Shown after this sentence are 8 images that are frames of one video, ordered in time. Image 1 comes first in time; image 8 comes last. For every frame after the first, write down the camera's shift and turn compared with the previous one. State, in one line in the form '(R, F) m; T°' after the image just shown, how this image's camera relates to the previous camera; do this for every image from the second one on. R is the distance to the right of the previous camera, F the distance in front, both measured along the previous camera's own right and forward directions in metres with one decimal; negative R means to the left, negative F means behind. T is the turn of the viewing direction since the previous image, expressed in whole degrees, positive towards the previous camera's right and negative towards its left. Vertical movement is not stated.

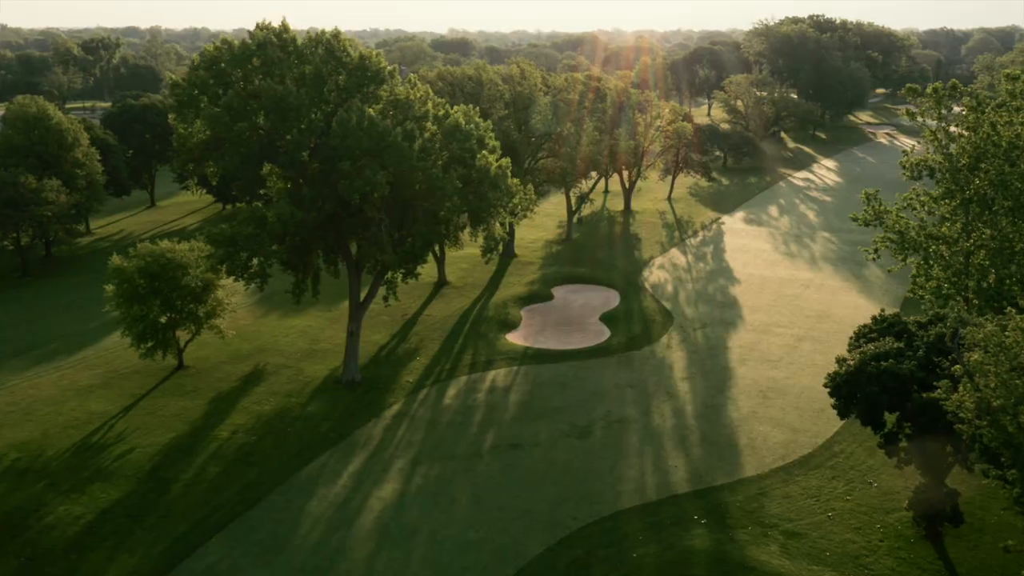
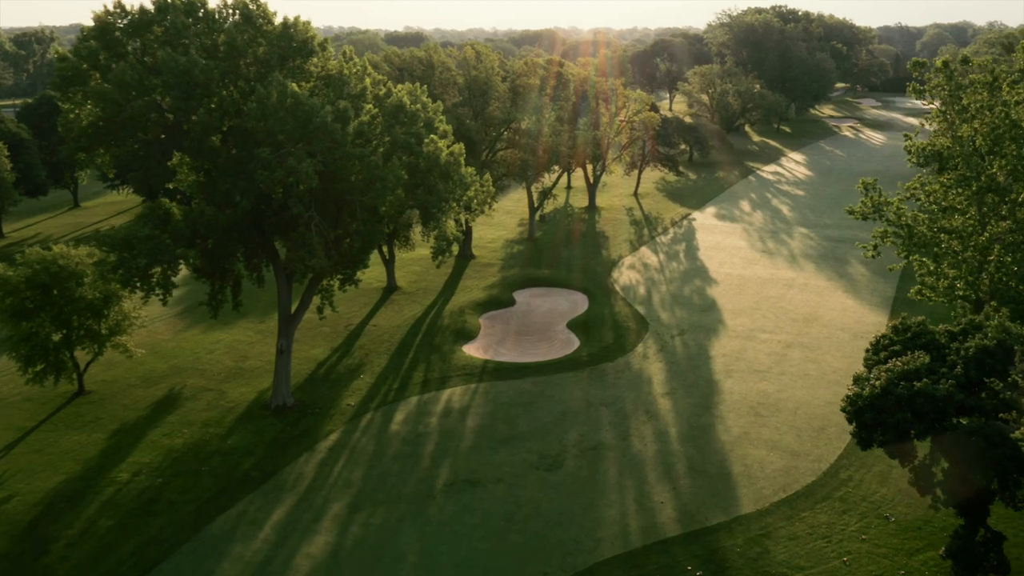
(+0.2, +4.0) m; +3°
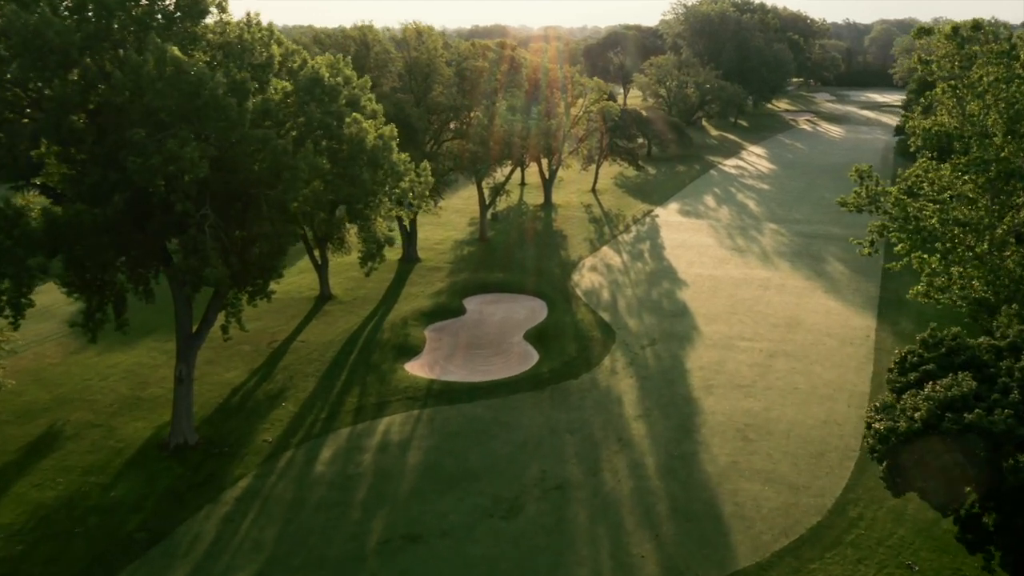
(+0.3, +4.0) m; +3°
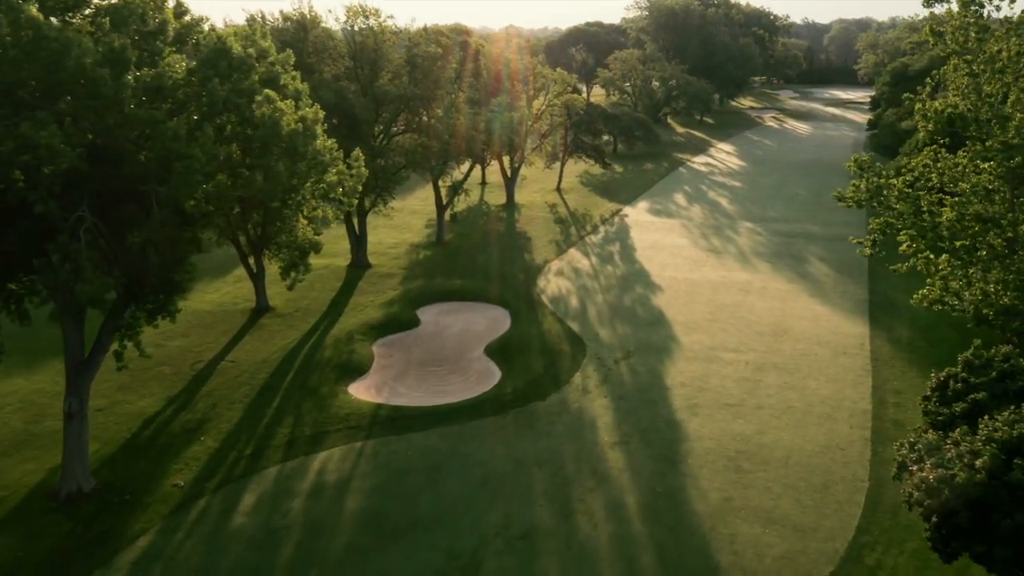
(+0.2, +3.2) m; +3°
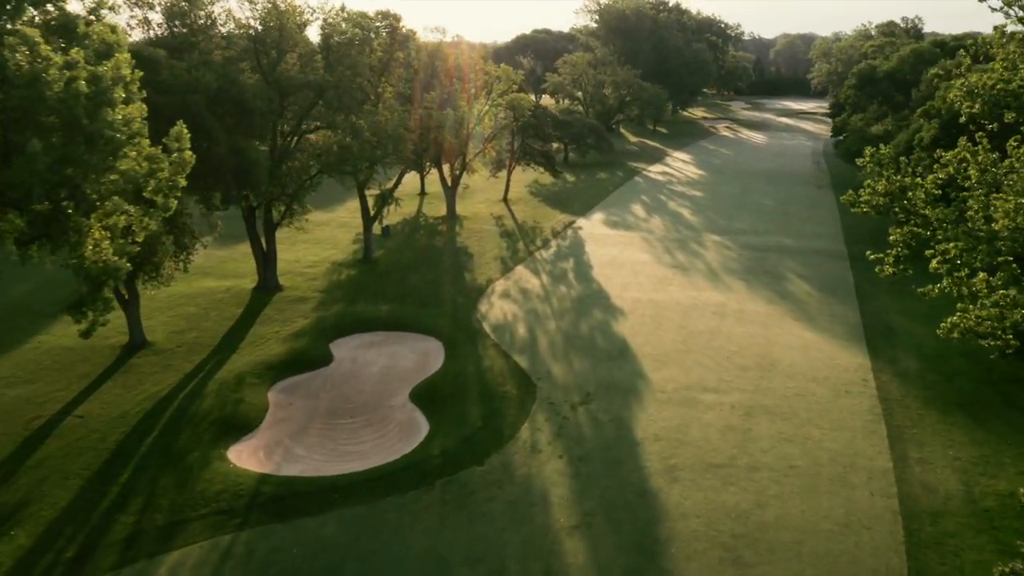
(+0.6, +5.2) m; +3°
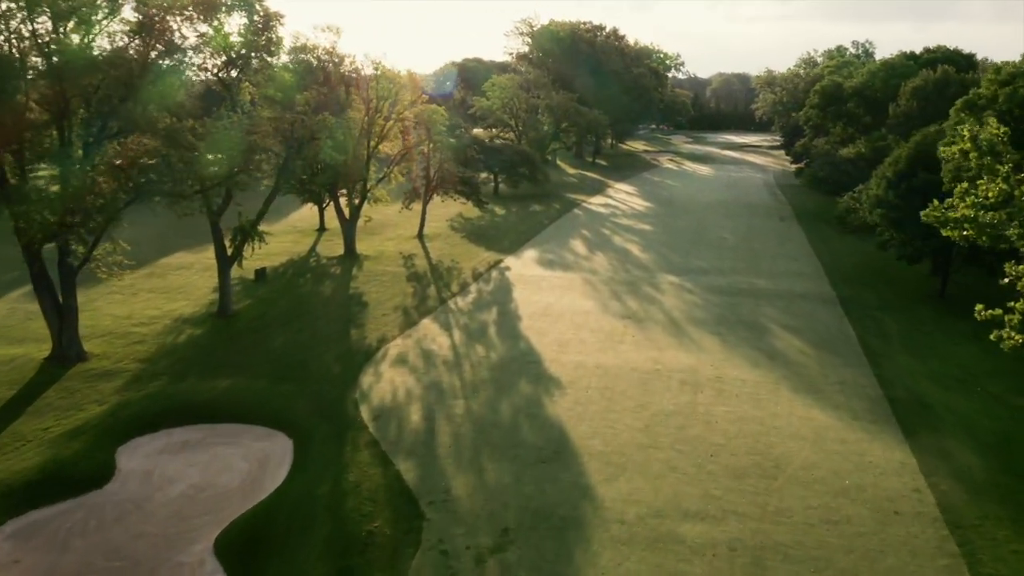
(+1.3, +7.8) m; +4°
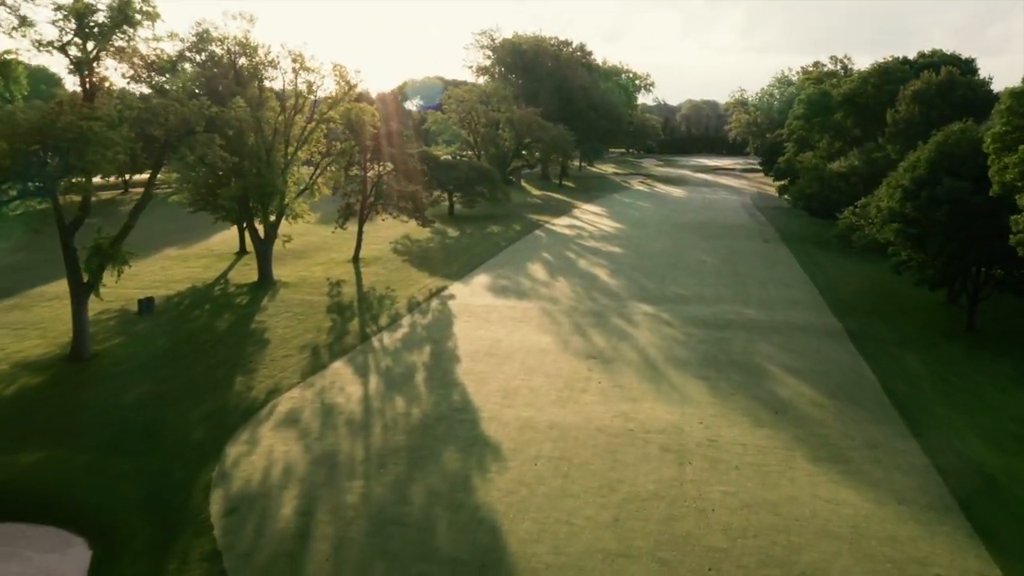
(+1.0, +5.2) m; +2°
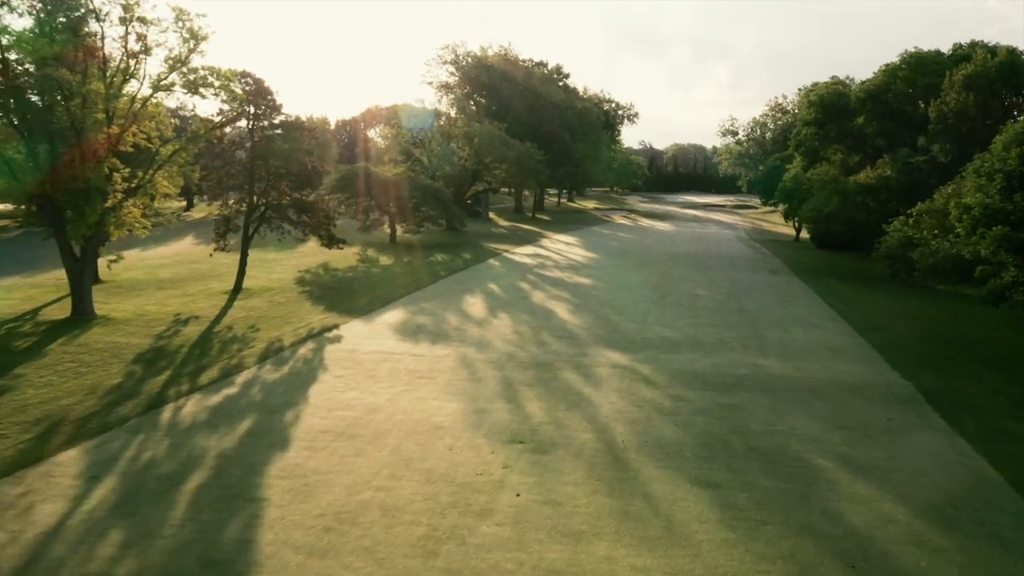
(+1.9, +8.4) m; +1°
